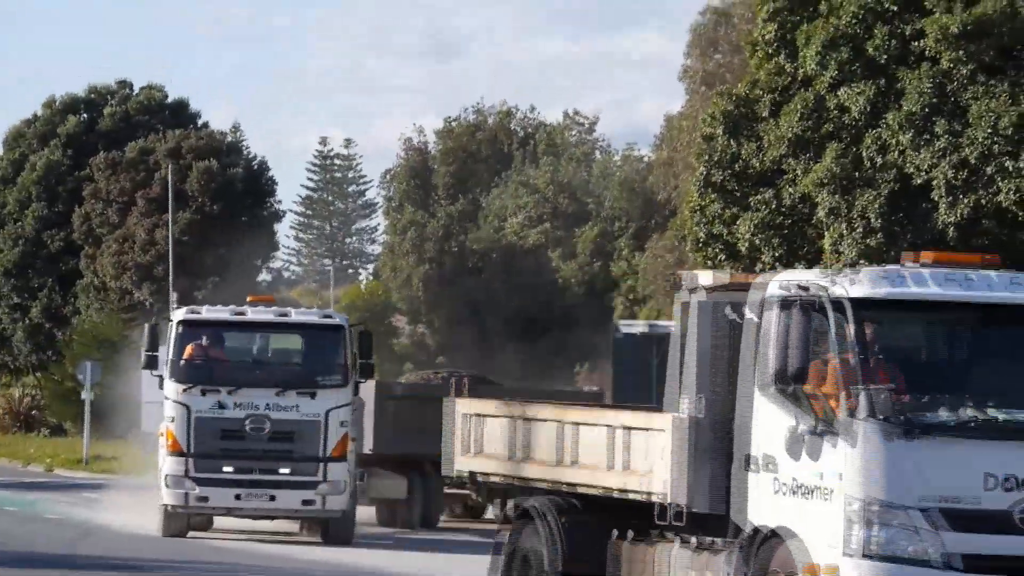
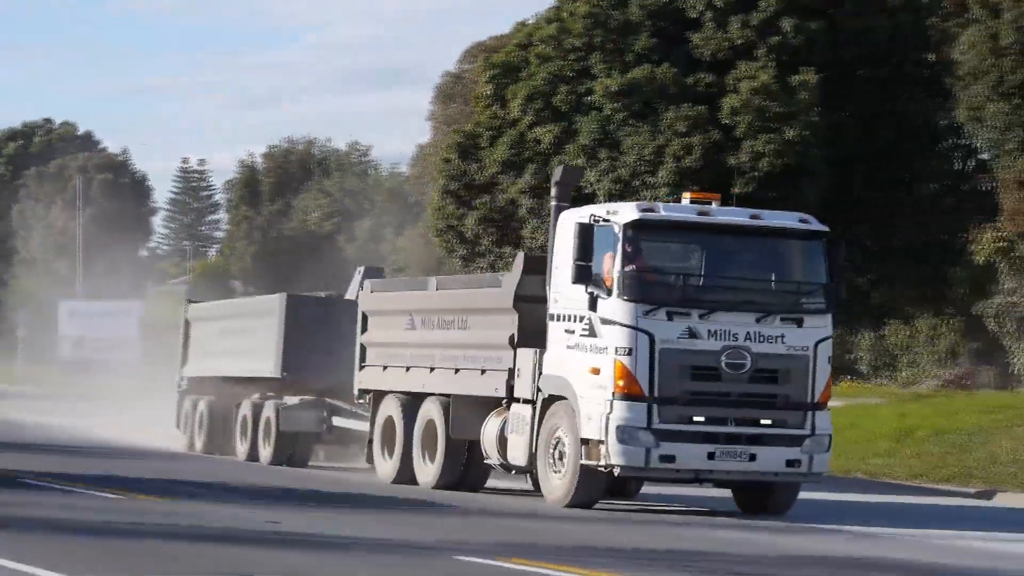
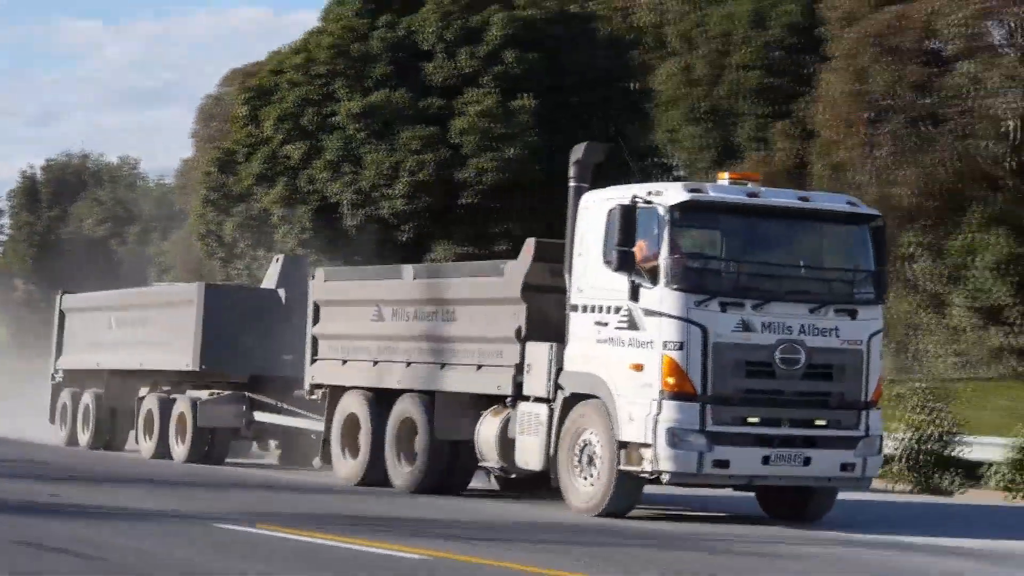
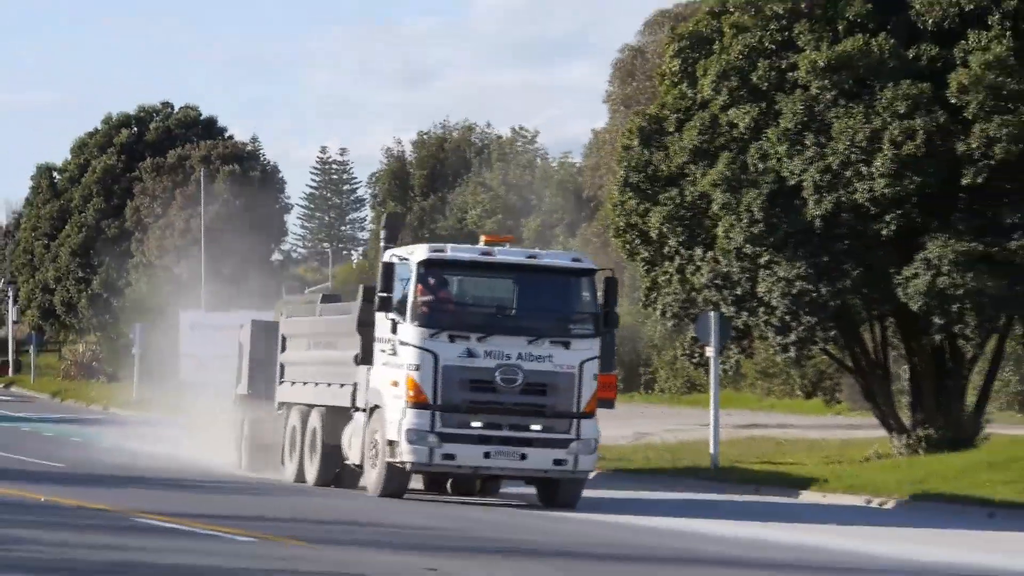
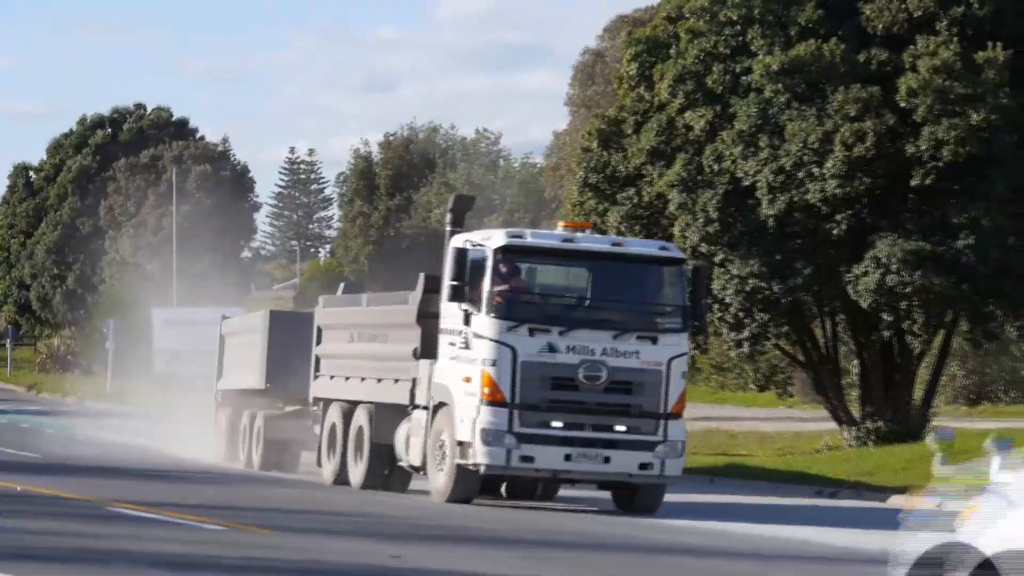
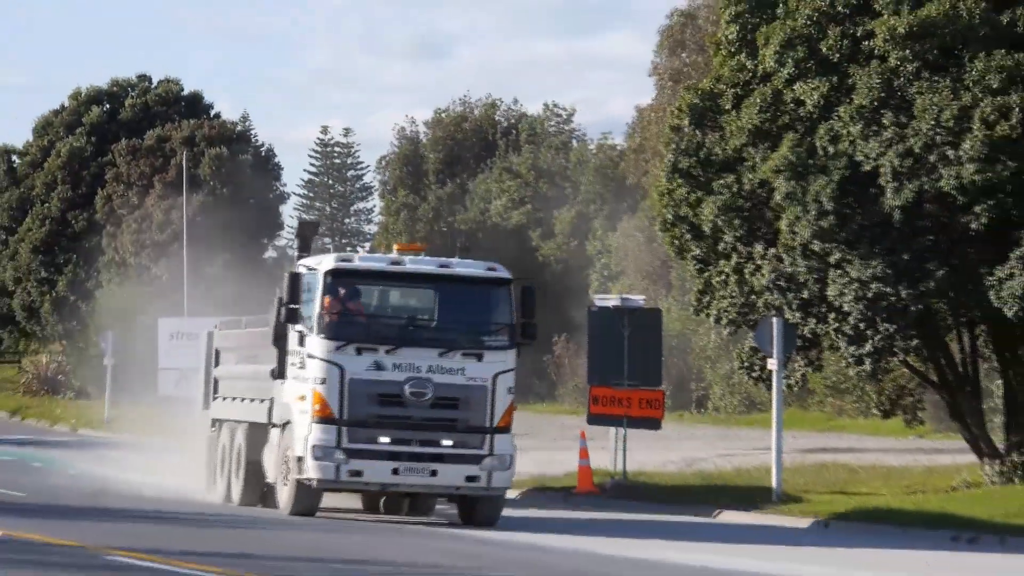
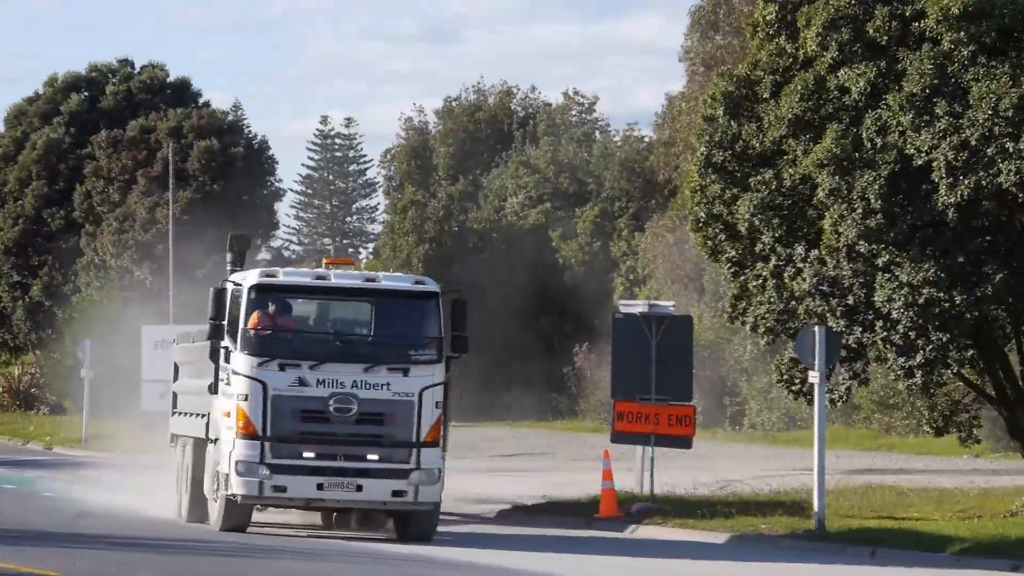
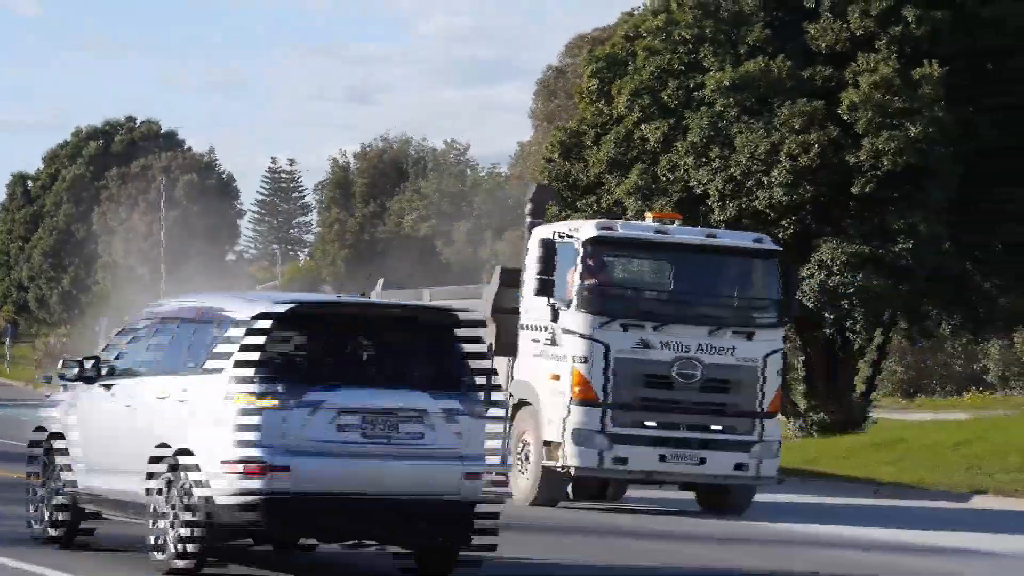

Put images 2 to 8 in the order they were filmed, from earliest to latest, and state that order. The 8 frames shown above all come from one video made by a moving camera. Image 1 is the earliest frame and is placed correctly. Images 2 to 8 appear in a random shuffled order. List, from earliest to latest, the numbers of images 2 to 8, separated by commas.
7, 6, 4, 5, 8, 2, 3
